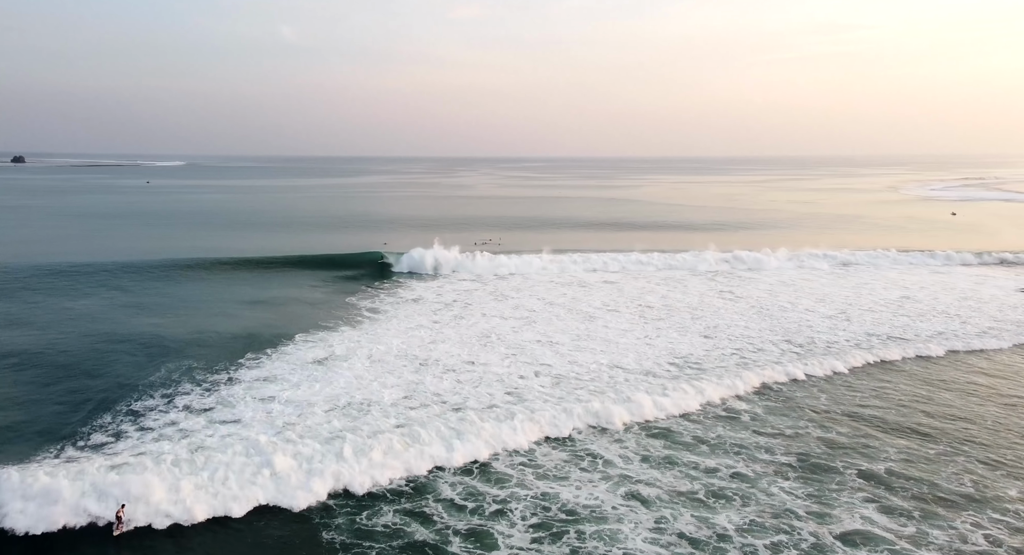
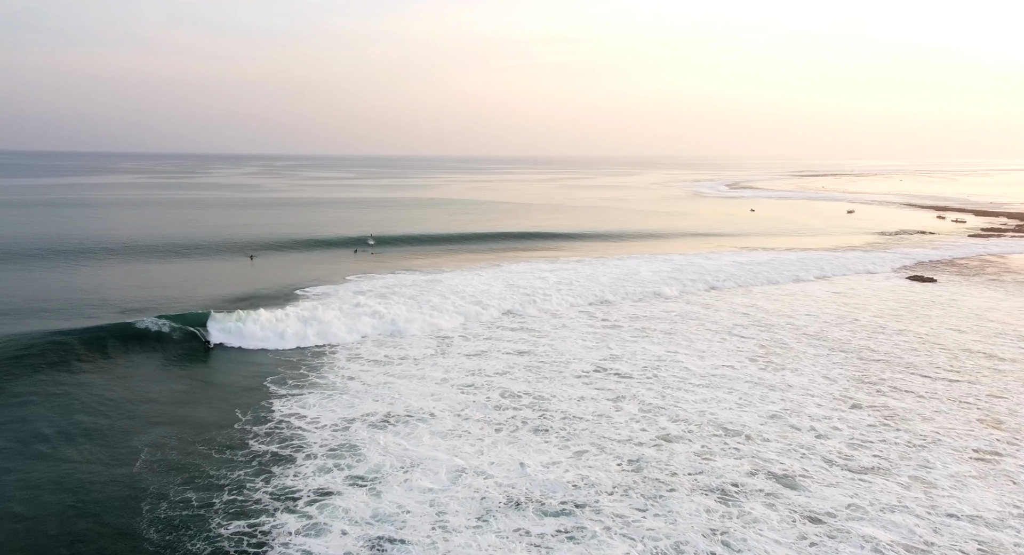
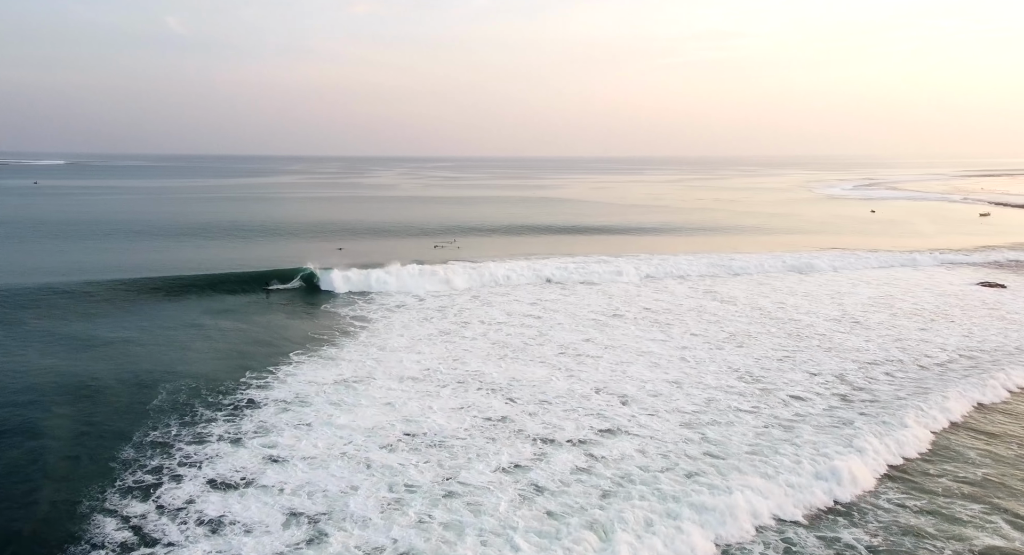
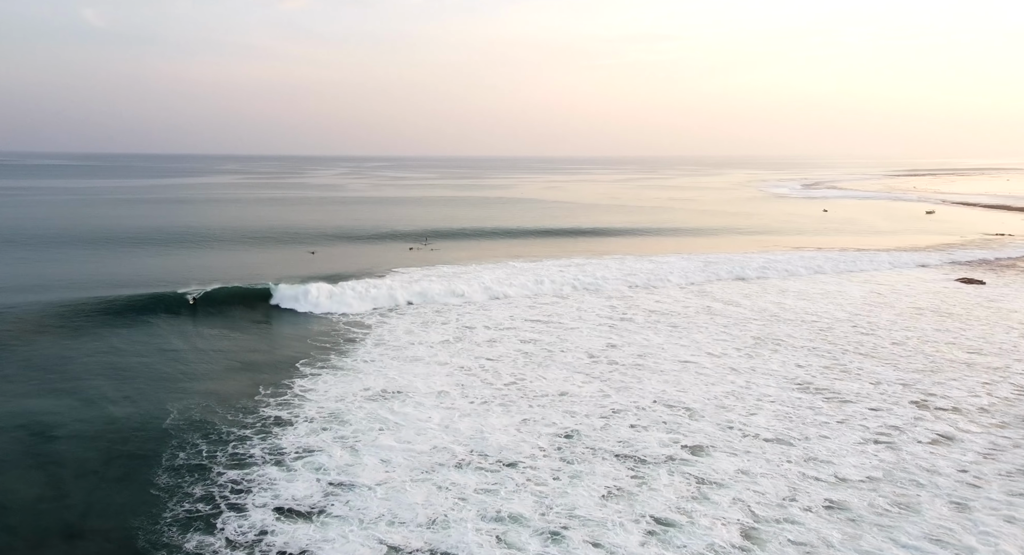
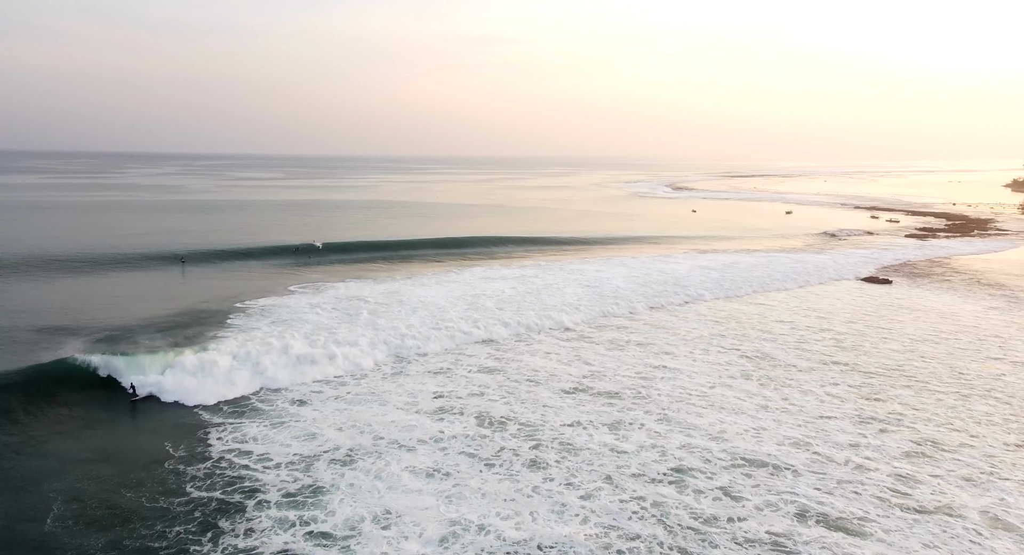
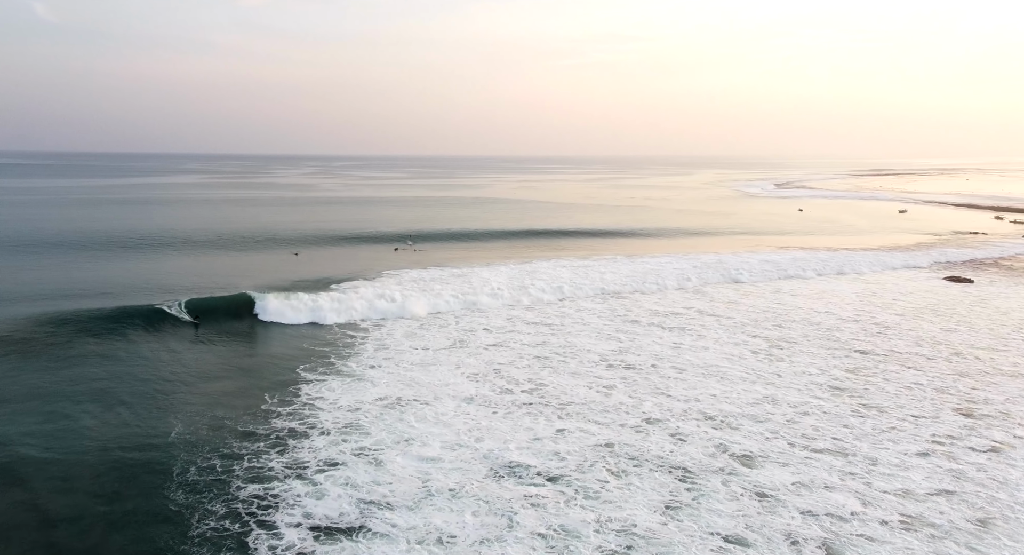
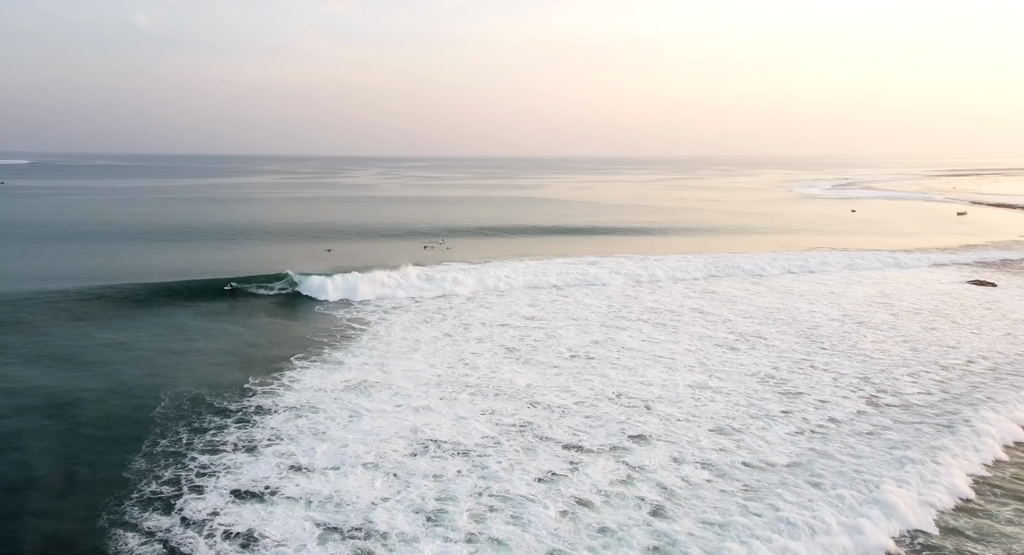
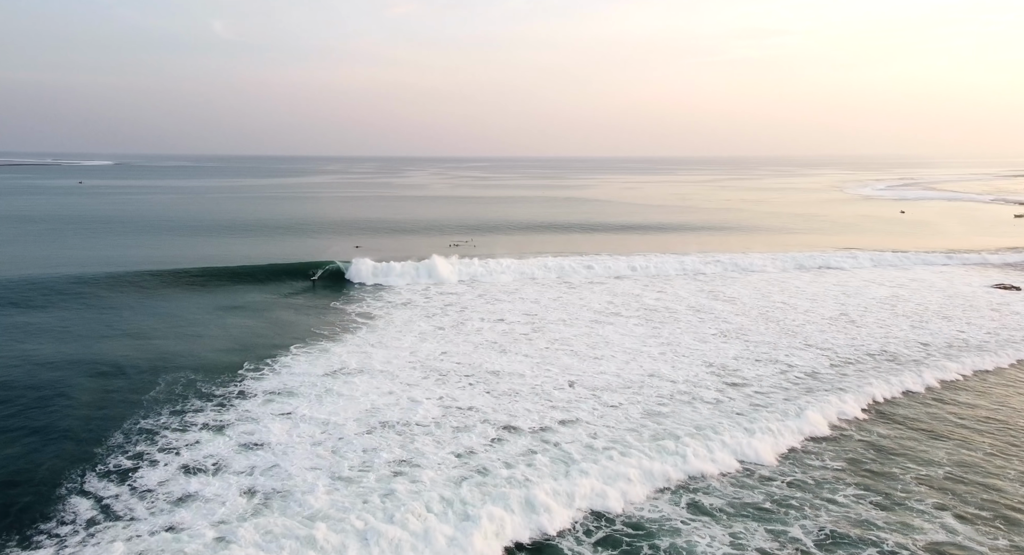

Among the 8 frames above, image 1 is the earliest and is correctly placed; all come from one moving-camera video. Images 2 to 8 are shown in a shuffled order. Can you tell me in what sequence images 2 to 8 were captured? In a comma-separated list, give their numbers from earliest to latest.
8, 3, 7, 4, 6, 2, 5
